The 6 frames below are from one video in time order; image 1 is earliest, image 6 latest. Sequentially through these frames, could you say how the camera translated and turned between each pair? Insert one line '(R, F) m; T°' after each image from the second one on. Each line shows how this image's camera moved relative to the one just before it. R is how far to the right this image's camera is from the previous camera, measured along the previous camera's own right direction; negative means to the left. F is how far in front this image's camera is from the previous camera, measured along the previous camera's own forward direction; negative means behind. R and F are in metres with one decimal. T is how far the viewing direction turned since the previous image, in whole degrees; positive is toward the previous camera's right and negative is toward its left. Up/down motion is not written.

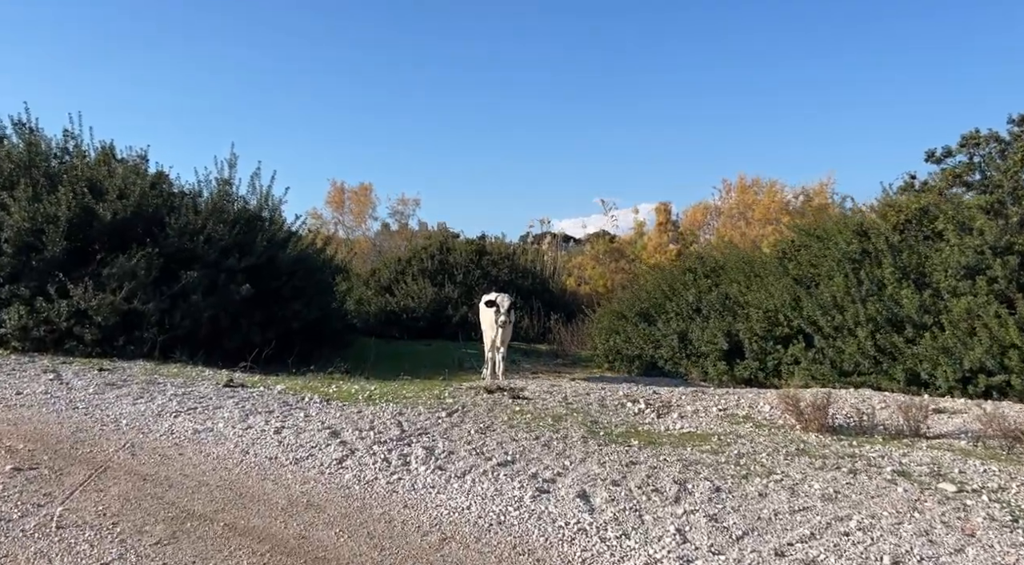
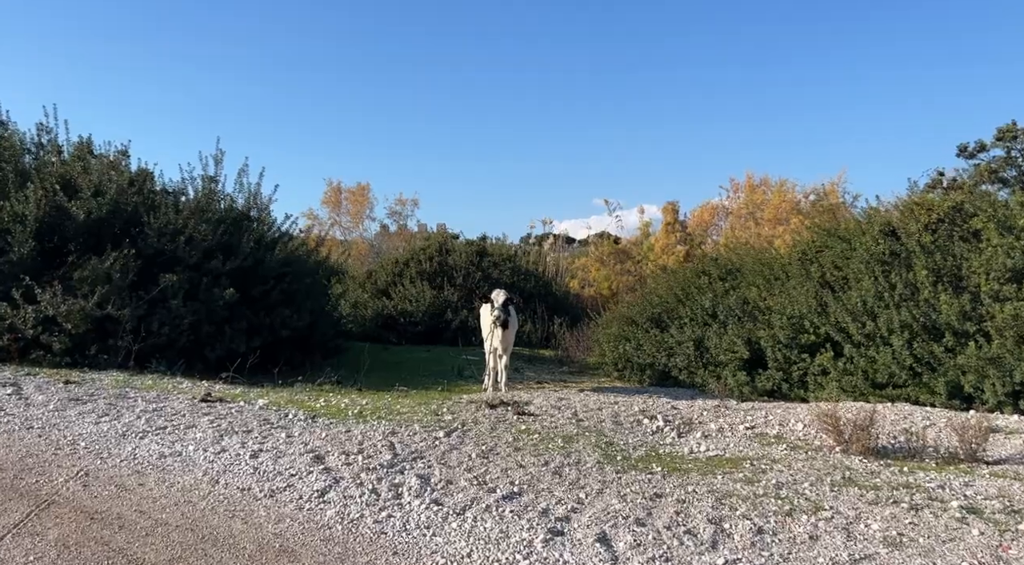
(-0.1, +0.9) m; 0°
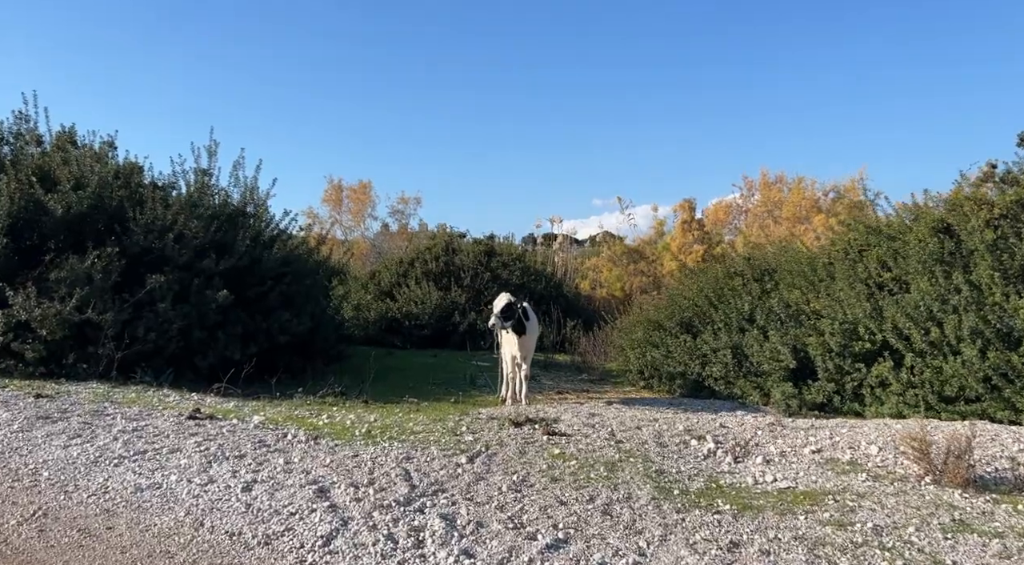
(-0.3, +1.1) m; 0°
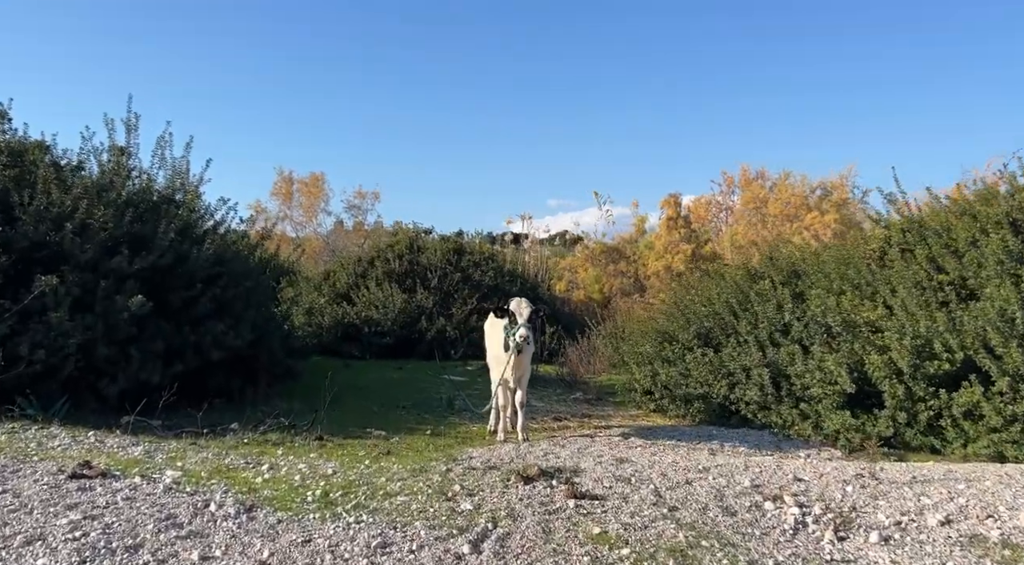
(-0.4, +2.1) m; +4°
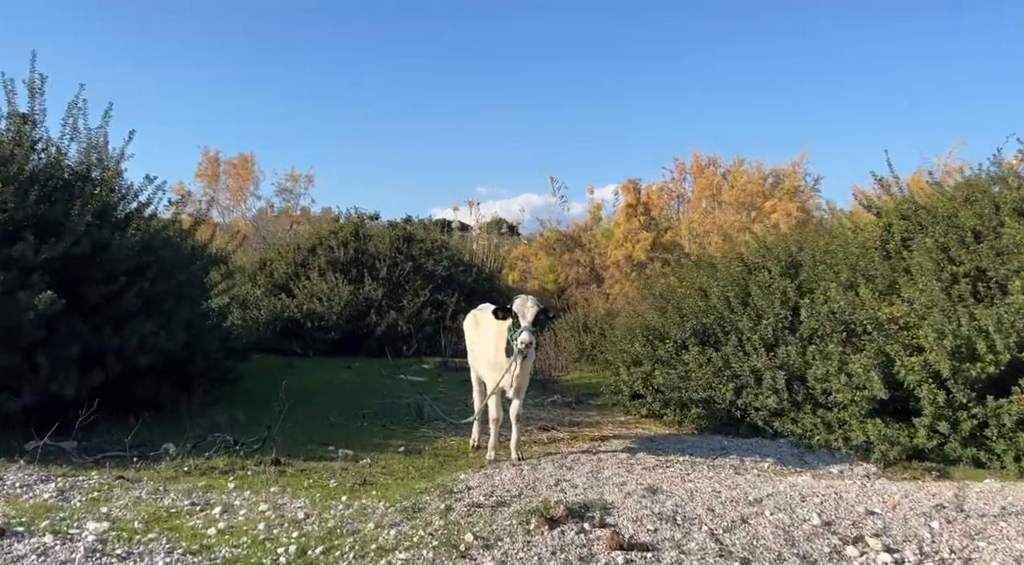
(-0.6, +1.2) m; +5°
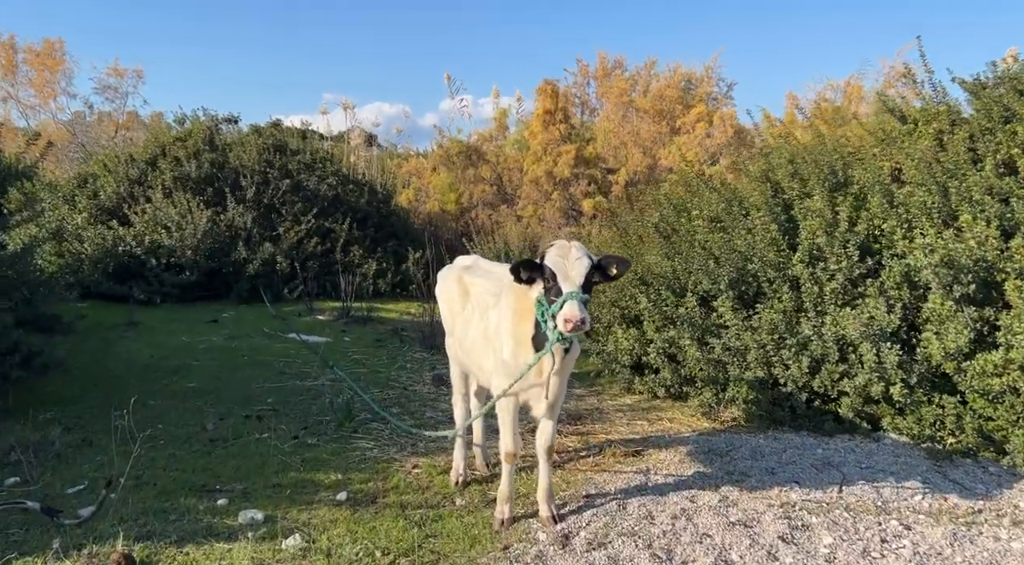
(-1.0, +3.2) m; +11°
